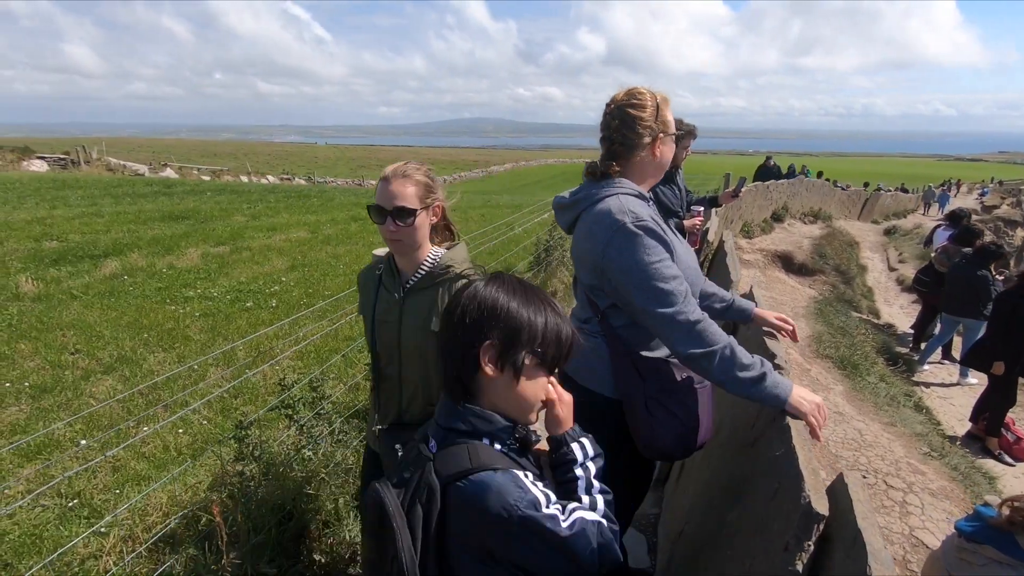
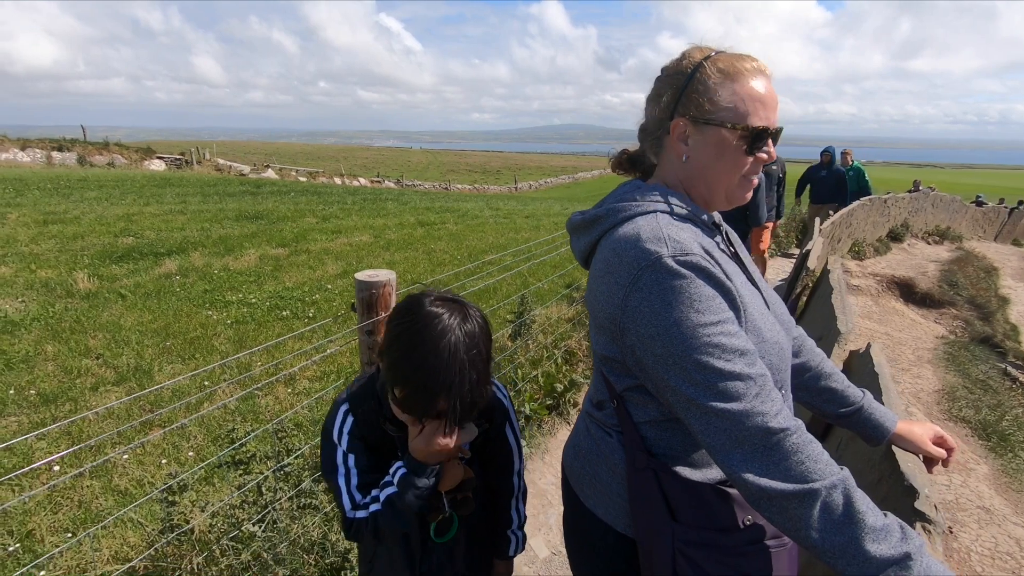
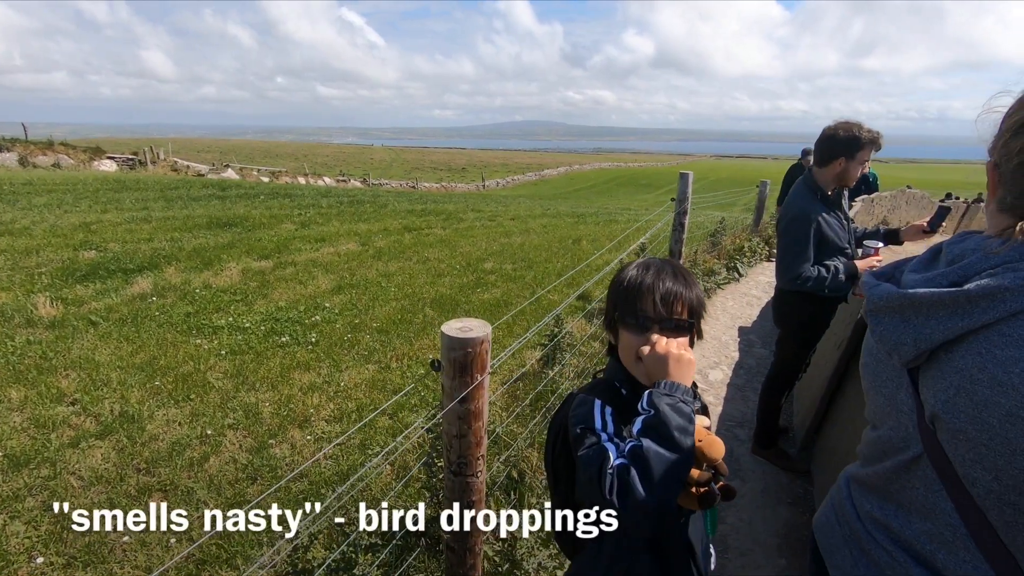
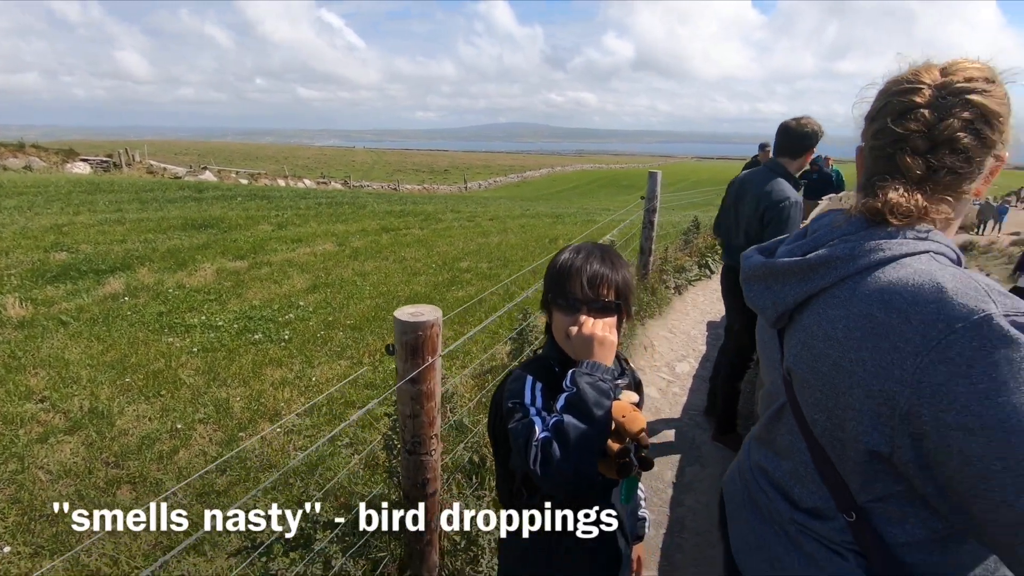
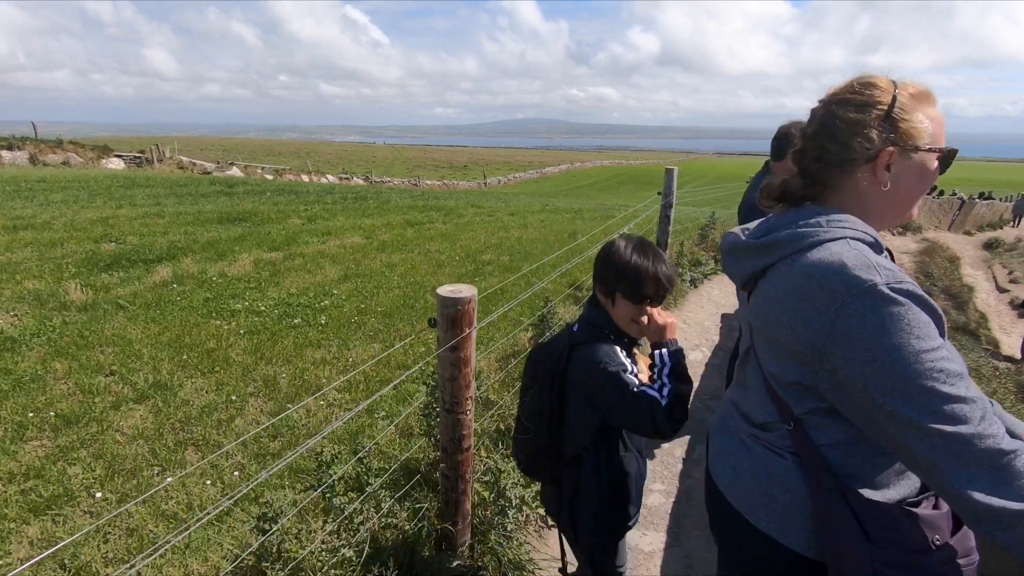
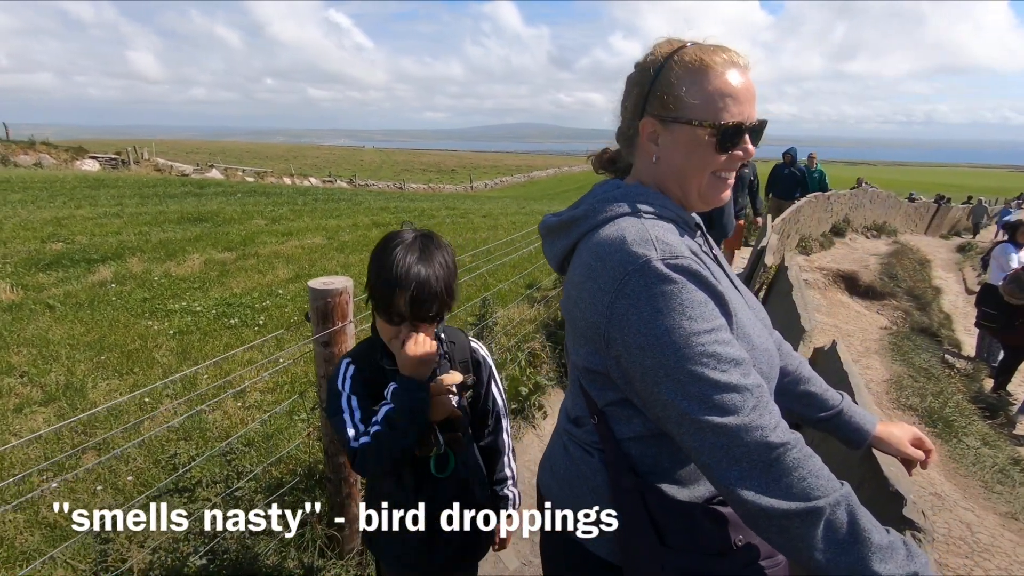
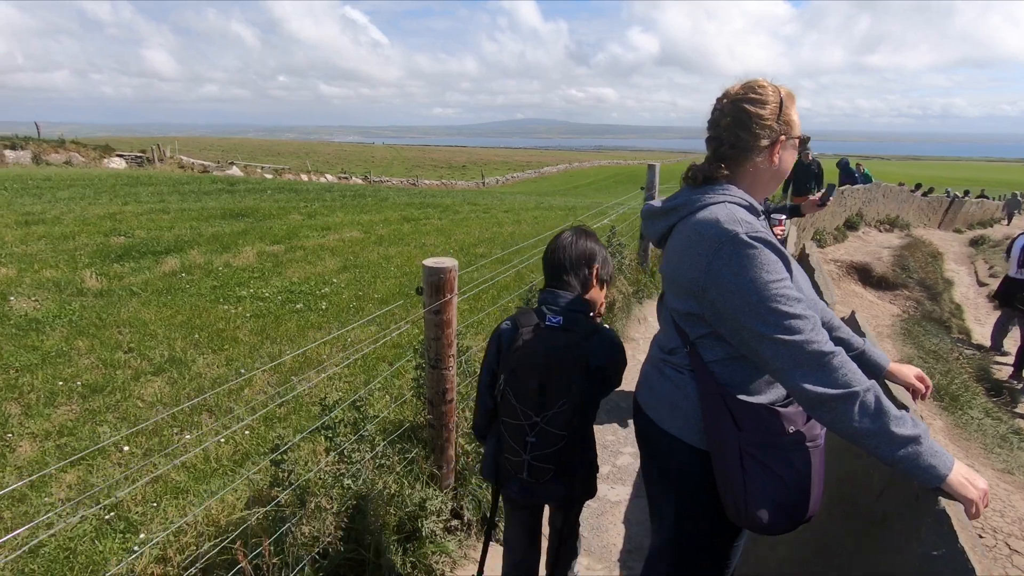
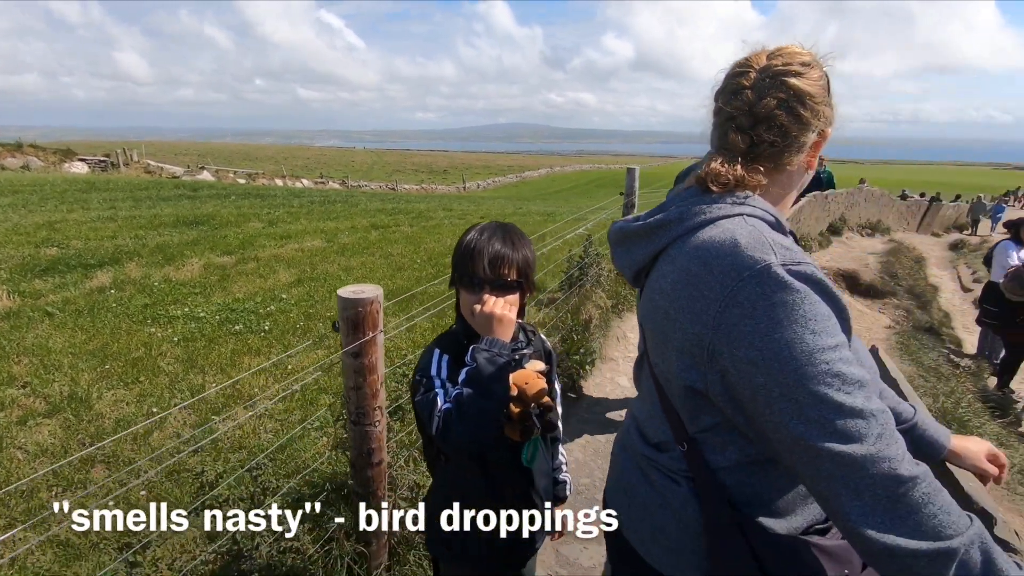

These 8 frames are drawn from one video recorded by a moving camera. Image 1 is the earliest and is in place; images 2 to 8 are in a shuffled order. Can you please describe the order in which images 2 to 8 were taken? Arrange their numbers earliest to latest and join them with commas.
7, 5, 3, 4, 8, 6, 2
